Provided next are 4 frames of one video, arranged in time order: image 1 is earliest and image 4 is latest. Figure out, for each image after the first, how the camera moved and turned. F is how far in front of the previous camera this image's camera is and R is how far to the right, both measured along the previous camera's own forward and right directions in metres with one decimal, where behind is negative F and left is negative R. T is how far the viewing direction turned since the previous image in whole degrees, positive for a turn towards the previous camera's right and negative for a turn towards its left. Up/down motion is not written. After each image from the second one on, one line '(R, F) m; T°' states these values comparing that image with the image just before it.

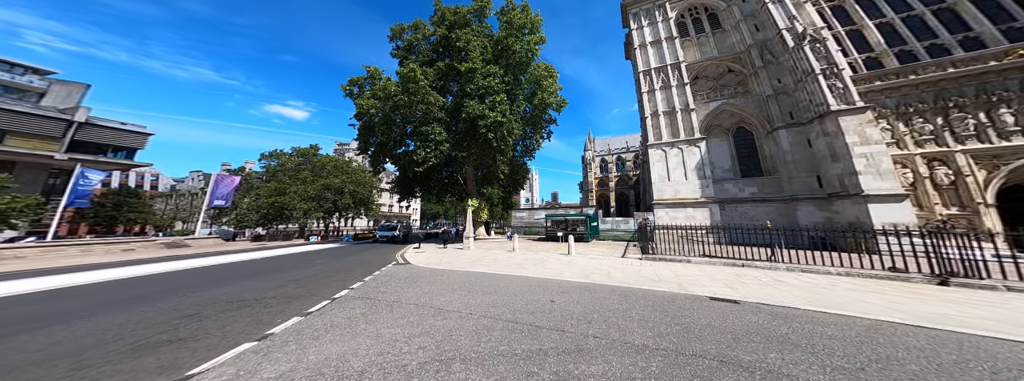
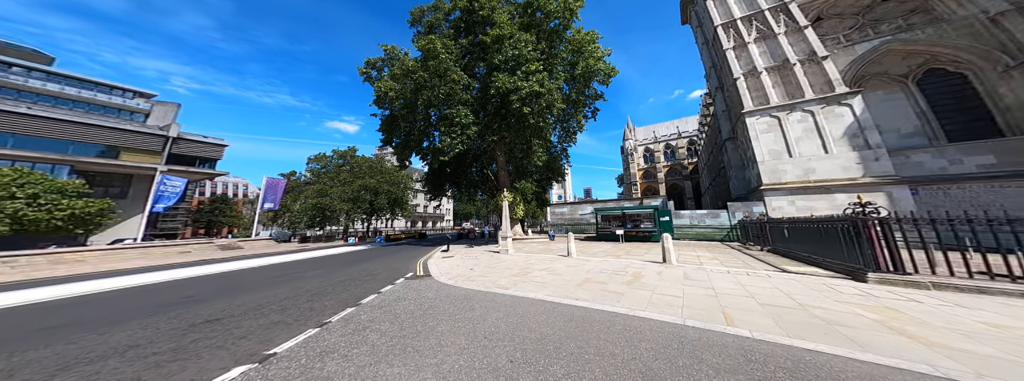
(-1.1, +4.2) m; -8°
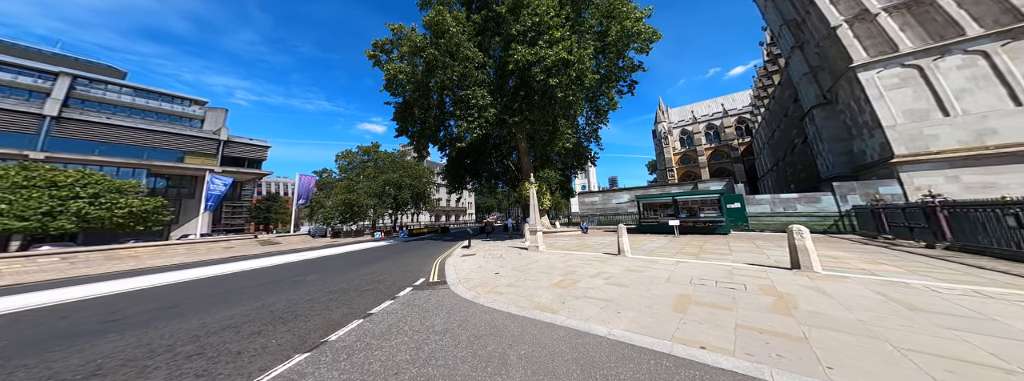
(-0.5, +2.6) m; -6°
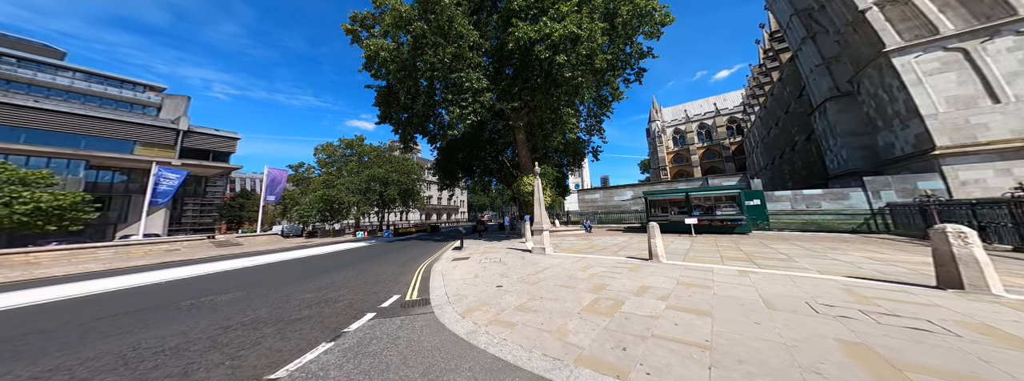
(-0.5, +2.2) m; +3°
